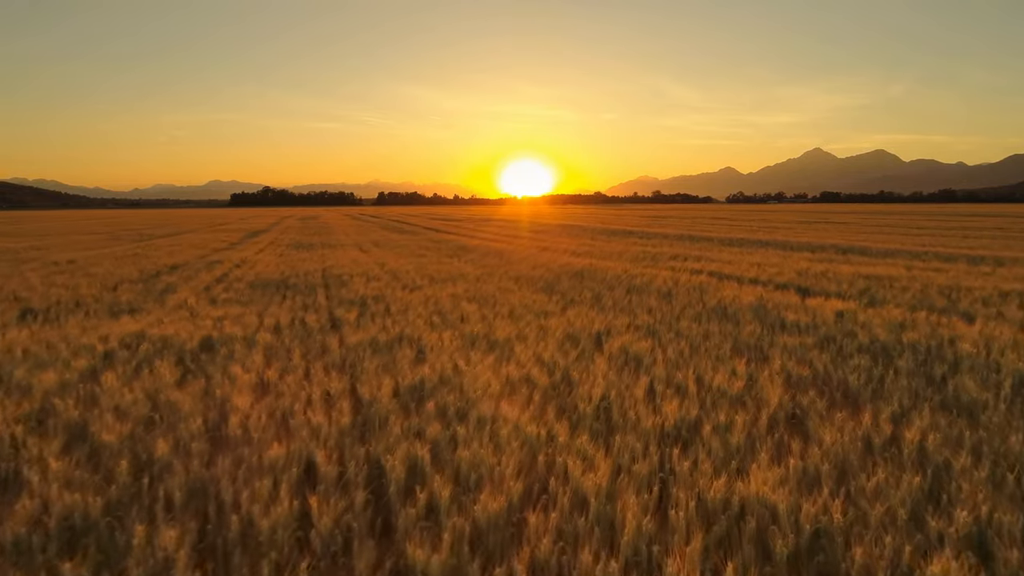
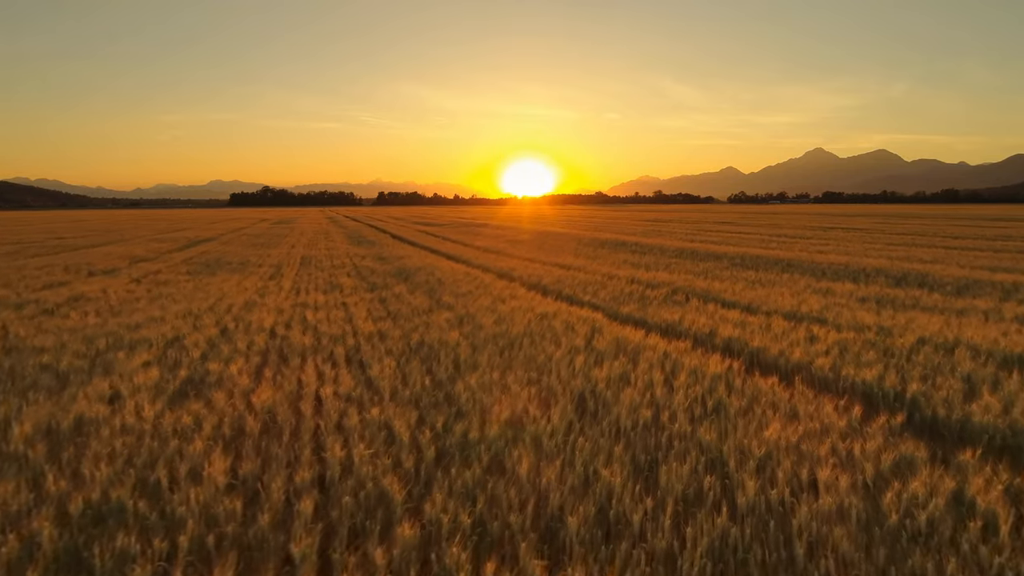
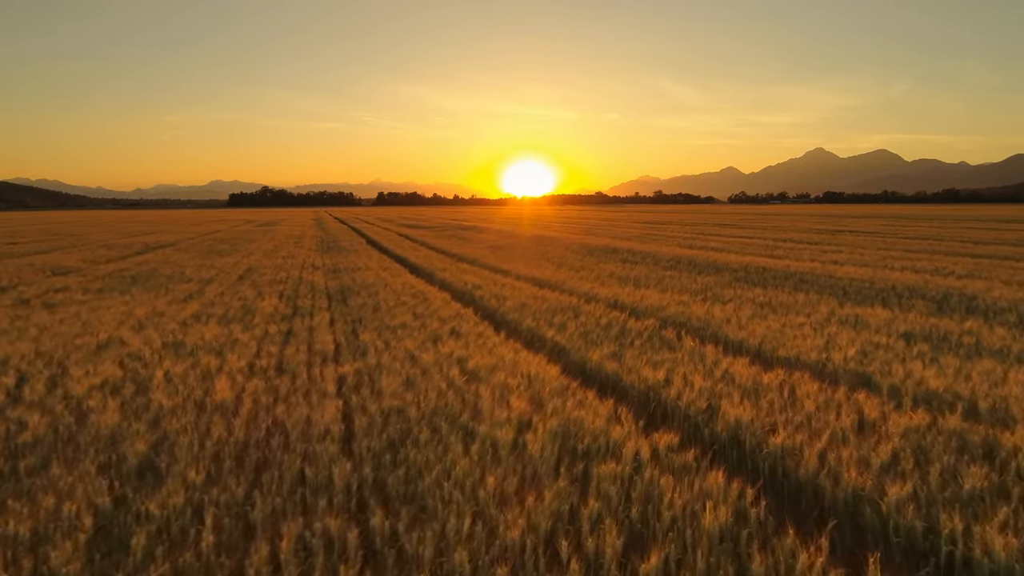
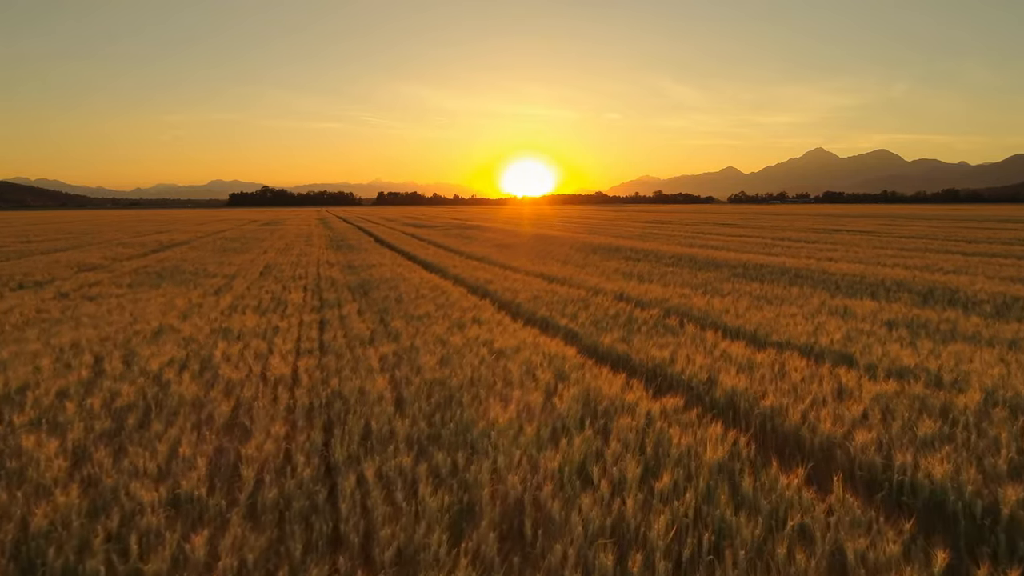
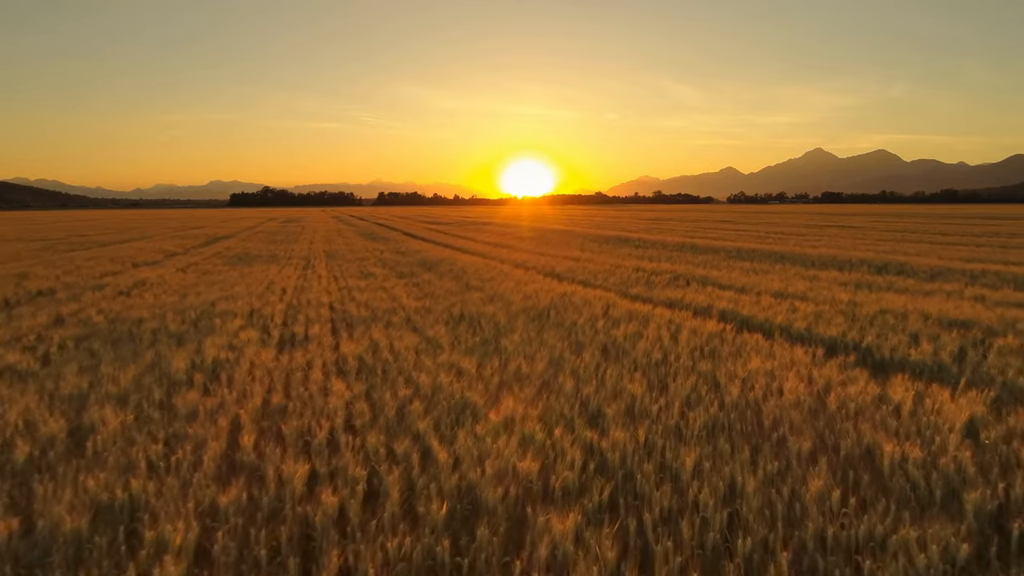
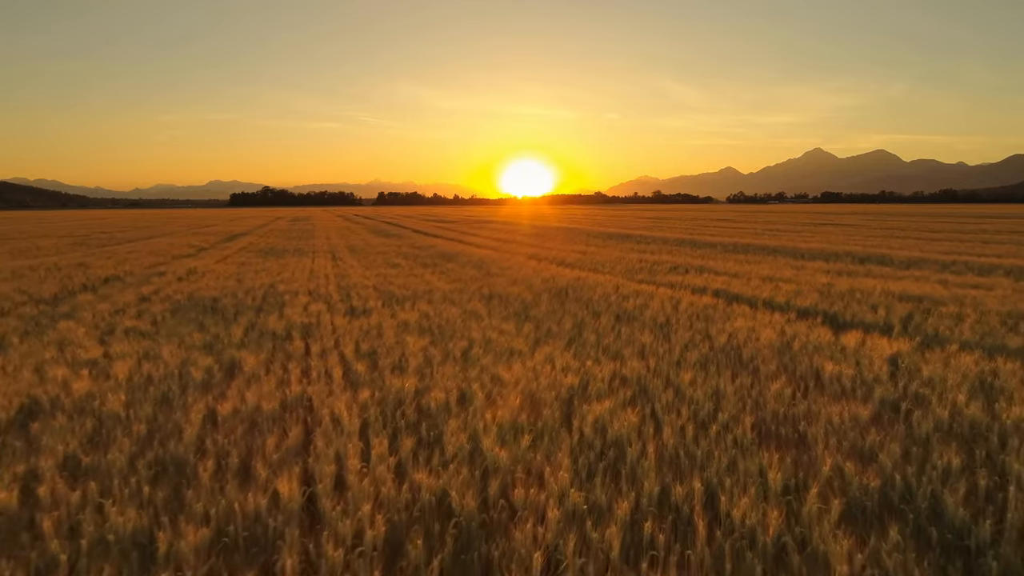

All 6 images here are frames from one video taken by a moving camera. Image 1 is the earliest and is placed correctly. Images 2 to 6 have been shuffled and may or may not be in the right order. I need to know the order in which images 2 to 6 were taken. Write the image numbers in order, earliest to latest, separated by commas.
6, 5, 2, 4, 3
